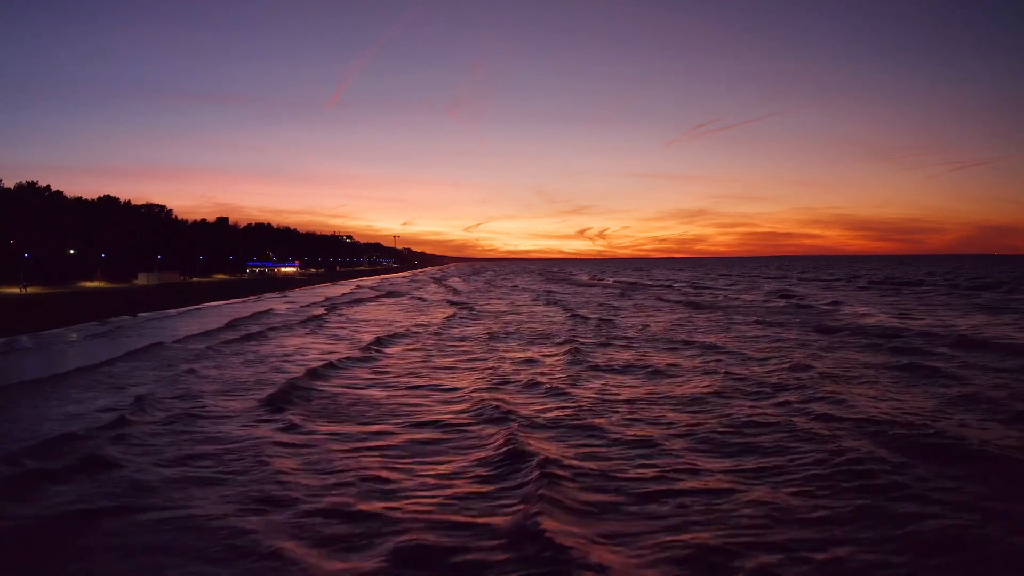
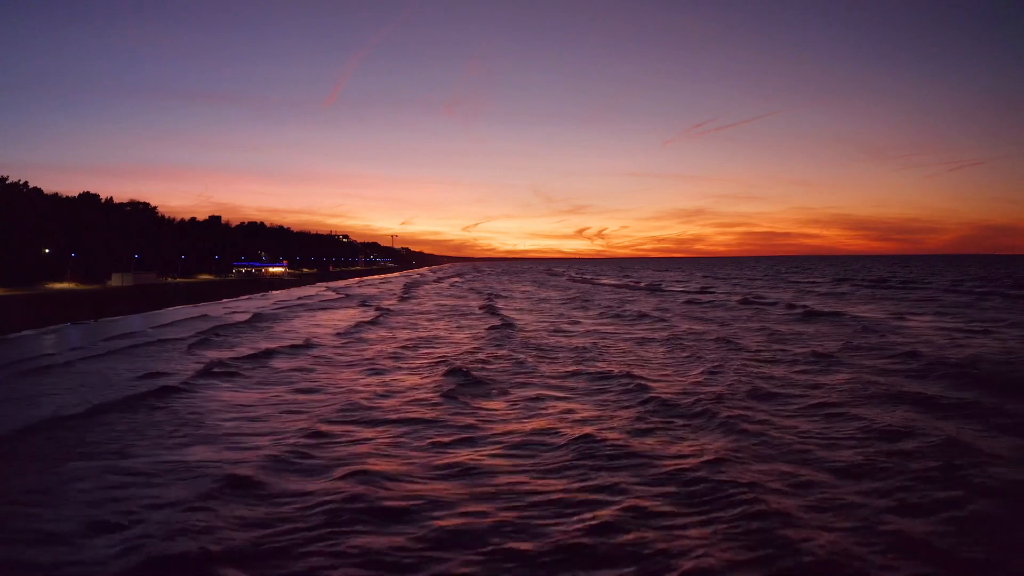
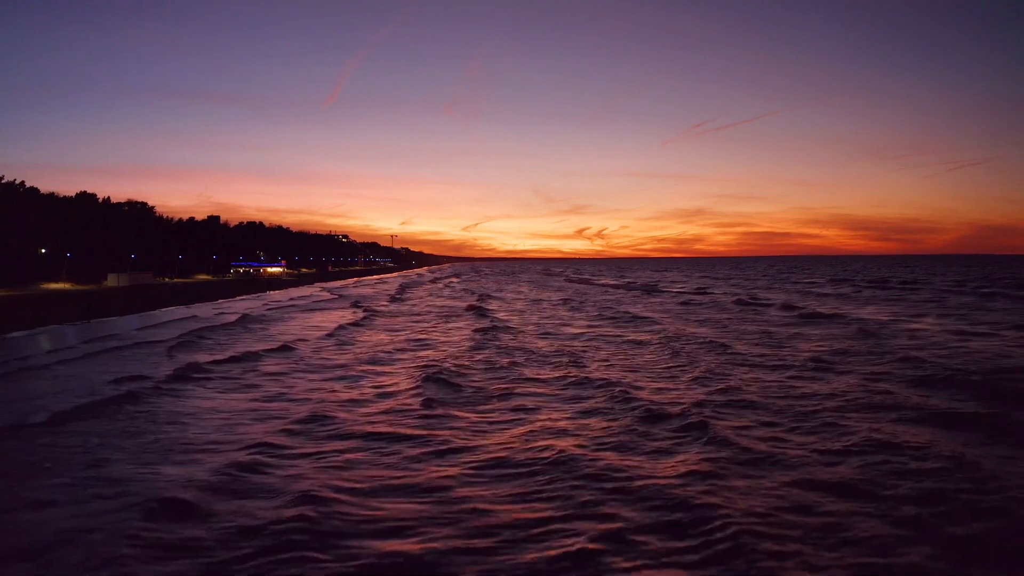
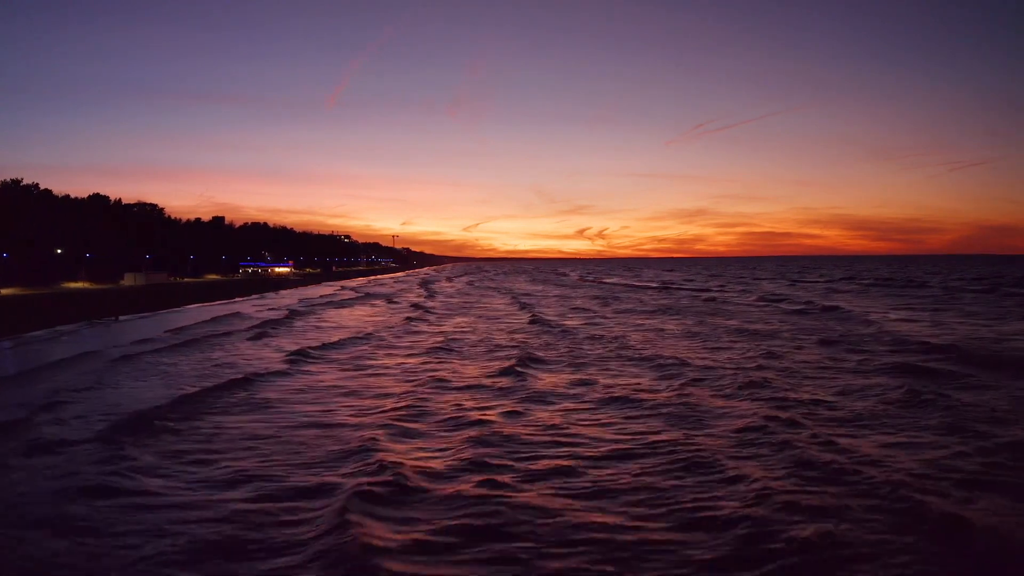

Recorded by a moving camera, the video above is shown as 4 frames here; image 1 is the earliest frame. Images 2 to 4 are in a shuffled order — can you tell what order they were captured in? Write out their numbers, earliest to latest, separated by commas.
4, 2, 3
